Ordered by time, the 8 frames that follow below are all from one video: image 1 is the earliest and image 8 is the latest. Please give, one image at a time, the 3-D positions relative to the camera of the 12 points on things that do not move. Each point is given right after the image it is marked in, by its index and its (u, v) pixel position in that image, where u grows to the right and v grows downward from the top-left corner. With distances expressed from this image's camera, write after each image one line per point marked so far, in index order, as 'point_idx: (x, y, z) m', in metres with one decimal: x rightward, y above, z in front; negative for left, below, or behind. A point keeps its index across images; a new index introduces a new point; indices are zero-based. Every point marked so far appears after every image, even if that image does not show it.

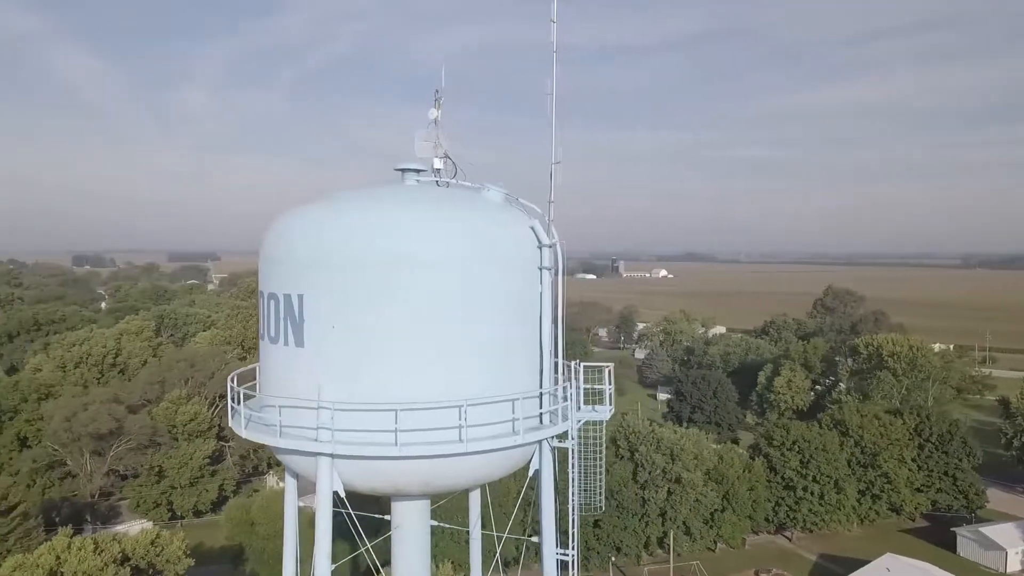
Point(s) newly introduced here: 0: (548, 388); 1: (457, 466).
0: (+0.3, -0.9, +7.6) m
1: (-0.6, -1.5, +7.0) m
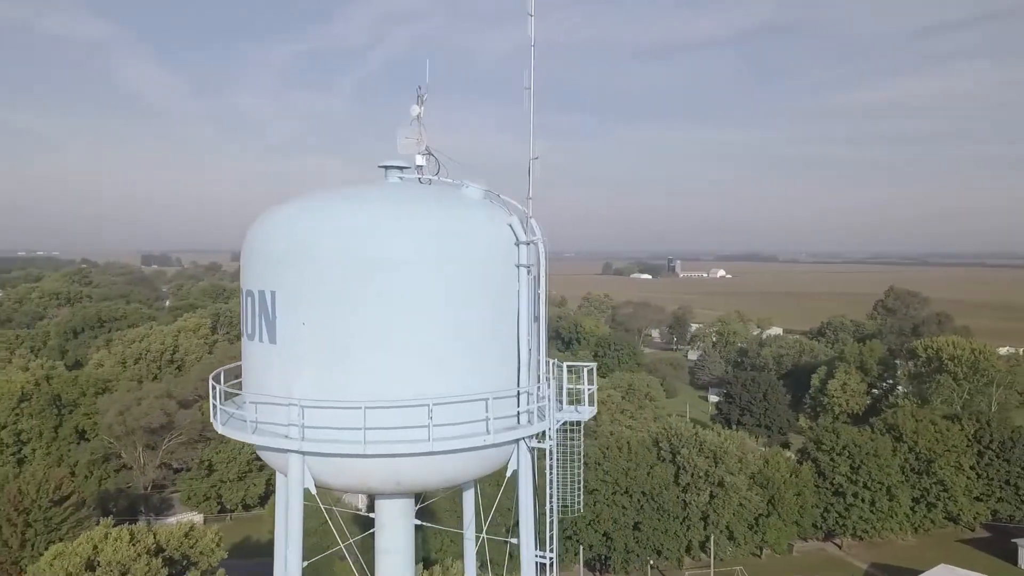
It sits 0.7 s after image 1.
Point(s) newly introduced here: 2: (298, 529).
0: (+0.1, -0.9, +7.4) m
1: (-0.8, -1.5, +7.0) m
2: (-1.8, -2.1, +6.9) m
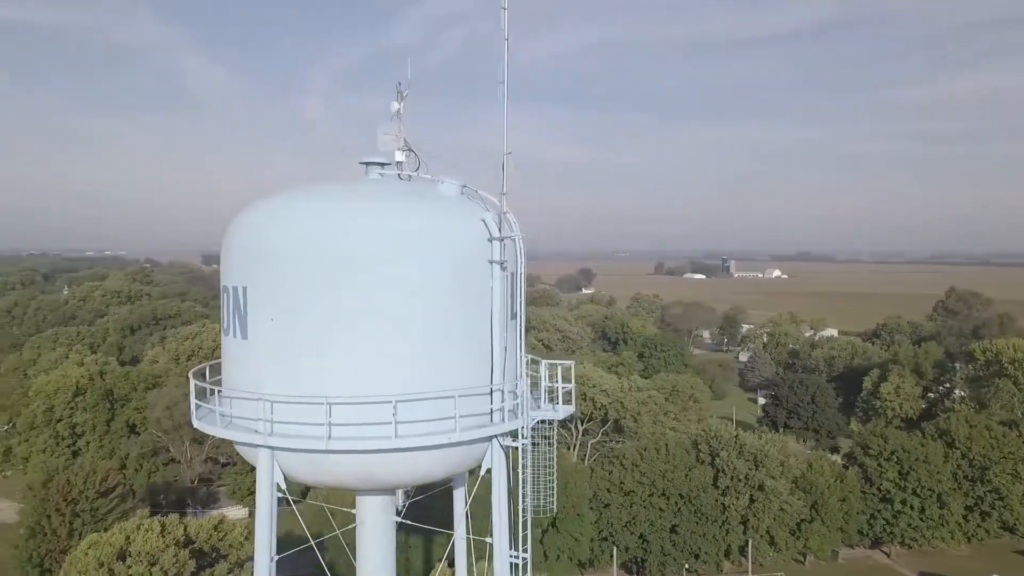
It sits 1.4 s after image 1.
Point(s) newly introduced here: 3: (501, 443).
0: (-0.1, -0.9, +7.4) m
1: (-1.1, -1.5, +6.9) m
2: (-2.1, -2.0, +6.9) m
3: (-0.1, -1.4, +7.4) m
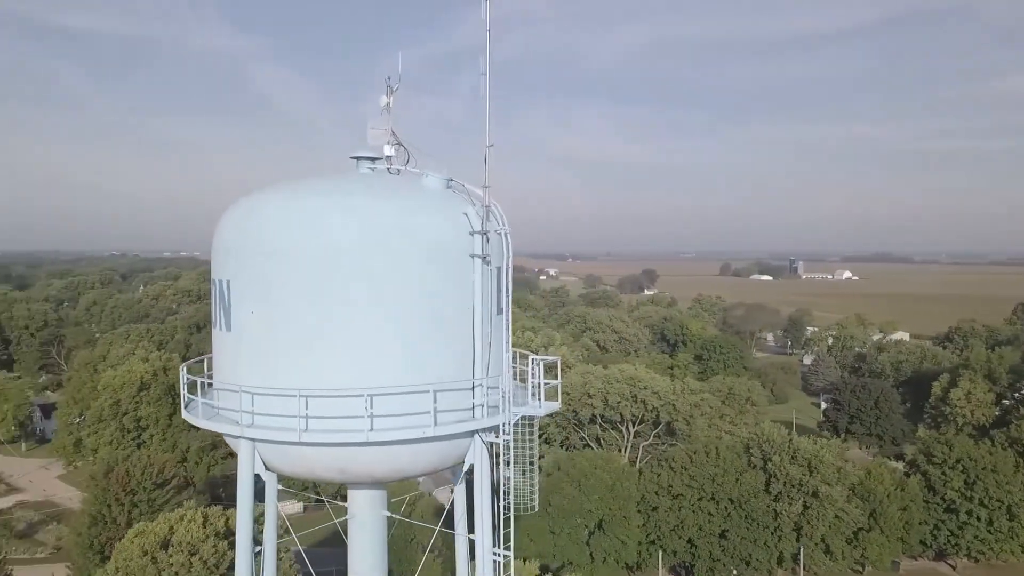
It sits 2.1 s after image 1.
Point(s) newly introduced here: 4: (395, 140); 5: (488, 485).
0: (-0.3, -0.8, +7.3) m
1: (-1.3, -1.4, +6.9) m
2: (-2.3, -2.0, +7.0) m
3: (-0.3, -1.4, +7.3) m
4: (-1.1, +1.5, +7.9) m
5: (-0.2, -1.8, +7.3) m
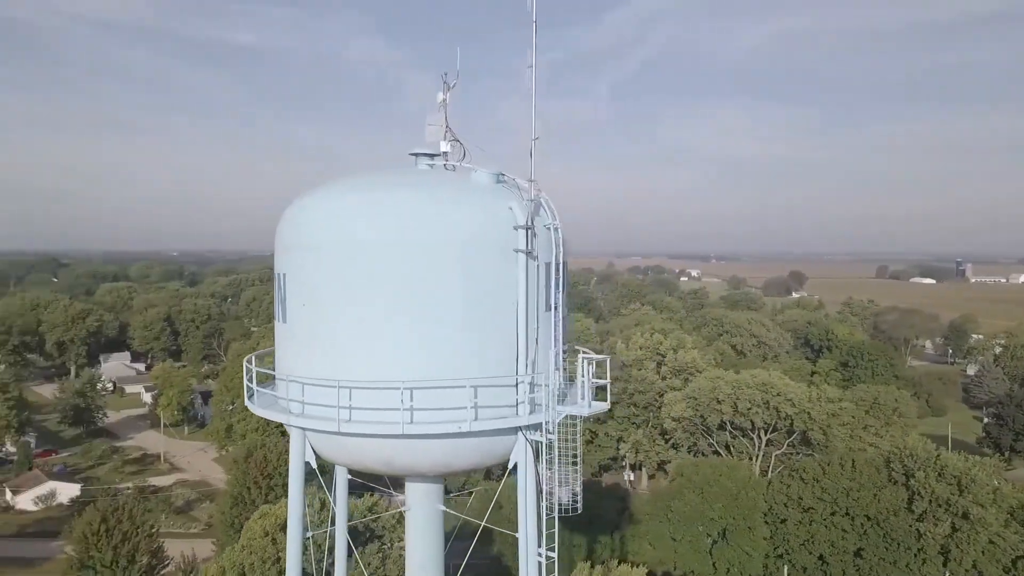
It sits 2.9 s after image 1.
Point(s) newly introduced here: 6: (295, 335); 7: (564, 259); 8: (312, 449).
0: (+0.1, -0.8, +7.2) m
1: (-0.9, -1.4, +7.0) m
2: (-1.9, -1.9, +7.2) m
3: (+0.1, -1.3, +7.2) m
4: (-0.6, +1.5, +8.0) m
5: (+0.2, -1.7, +7.2) m
6: (-2.0, -0.4, +7.4) m
7: (+0.5, +0.3, +7.7) m
8: (-1.8, -1.5, +7.4) m
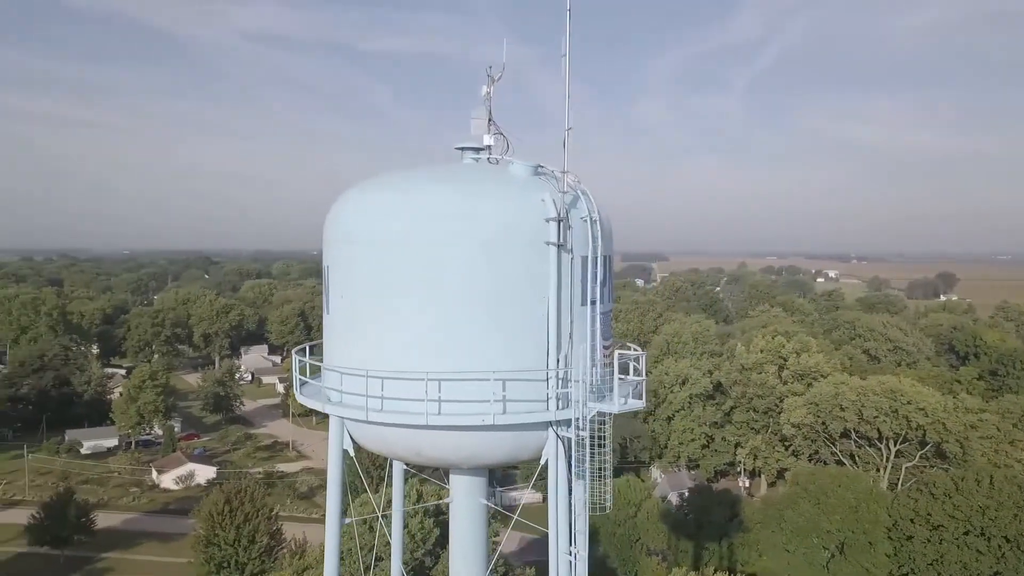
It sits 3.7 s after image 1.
0: (+0.4, -0.7, +7.0) m
1: (-0.7, -1.3, +7.0) m
2: (-1.6, -1.8, +7.4) m
3: (+0.4, -1.3, +7.1) m
4: (-0.2, +1.6, +7.9) m
5: (+0.4, -1.7, +7.0) m
6: (-1.6, -0.4, +7.7) m
7: (+0.9, +0.4, +7.5) m
8: (-1.5, -1.4, +7.6) m
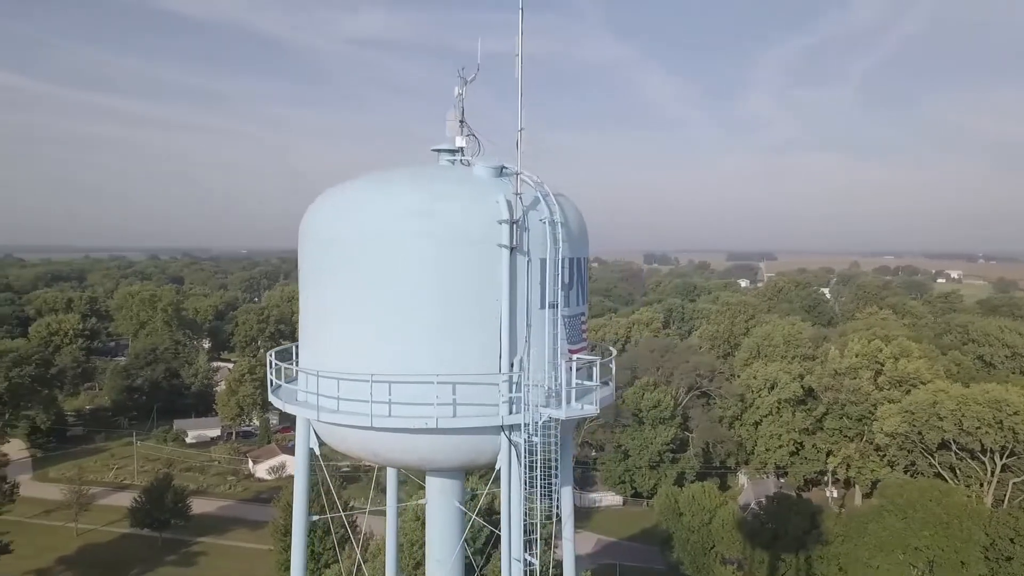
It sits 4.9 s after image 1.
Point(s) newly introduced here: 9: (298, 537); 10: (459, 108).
0: (0.0, -0.8, +6.9) m
1: (-1.1, -1.3, +7.1) m
2: (-2.0, -1.8, +7.6) m
3: (0.0, -1.3, +7.0) m
4: (-0.4, +1.5, +7.9) m
5: (0.0, -1.7, +6.9) m
6: (-1.9, -0.4, +7.8) m
7: (+0.5, +0.3, +7.3) m
8: (-1.8, -1.4, +7.7) m
9: (-2.0, -2.3, +7.6) m
10: (-0.5, +1.7, +7.9) m
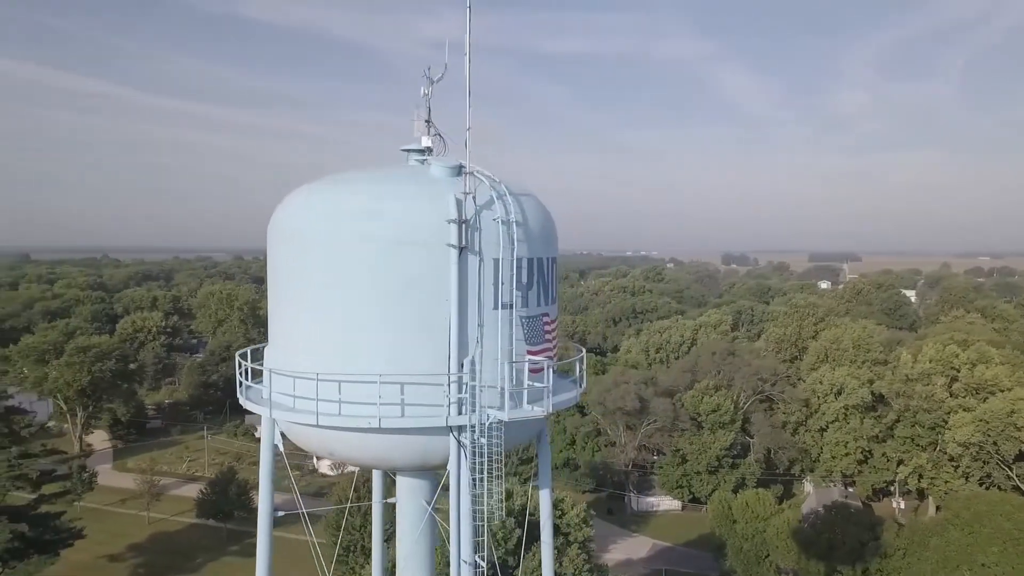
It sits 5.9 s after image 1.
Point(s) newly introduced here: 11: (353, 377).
0: (-0.5, -0.8, +6.9) m
1: (-1.5, -1.3, +7.1) m
2: (-2.3, -1.8, +7.7) m
3: (-0.4, -1.3, +6.9) m
4: (-0.8, +1.5, +7.9) m
5: (-0.4, -1.7, +6.9) m
6: (-2.3, -0.4, +7.9) m
7: (+0.1, +0.3, +7.2) m
8: (-2.2, -1.4, +7.8) m
9: (-2.4, -2.3, +7.8) m
10: (-0.8, +1.7, +7.9) m
11: (-1.3, -0.8, +7.0) m
